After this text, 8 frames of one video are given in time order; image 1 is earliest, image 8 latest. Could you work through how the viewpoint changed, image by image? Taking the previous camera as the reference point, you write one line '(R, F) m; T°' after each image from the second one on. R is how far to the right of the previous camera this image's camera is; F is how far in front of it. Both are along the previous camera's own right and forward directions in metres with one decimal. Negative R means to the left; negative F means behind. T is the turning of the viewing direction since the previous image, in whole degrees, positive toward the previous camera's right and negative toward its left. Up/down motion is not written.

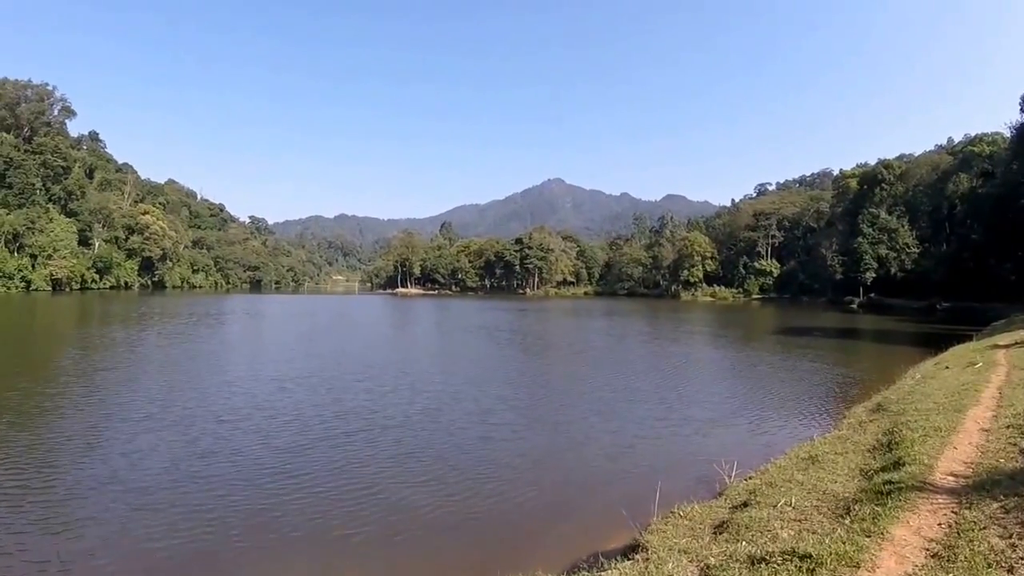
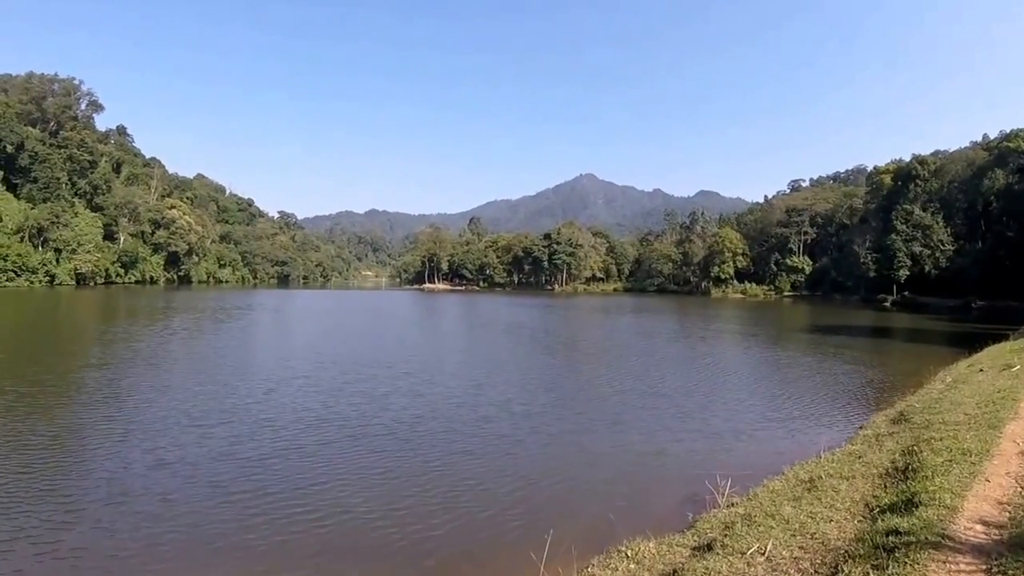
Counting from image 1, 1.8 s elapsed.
(+0.9, +1.2) m; -2°
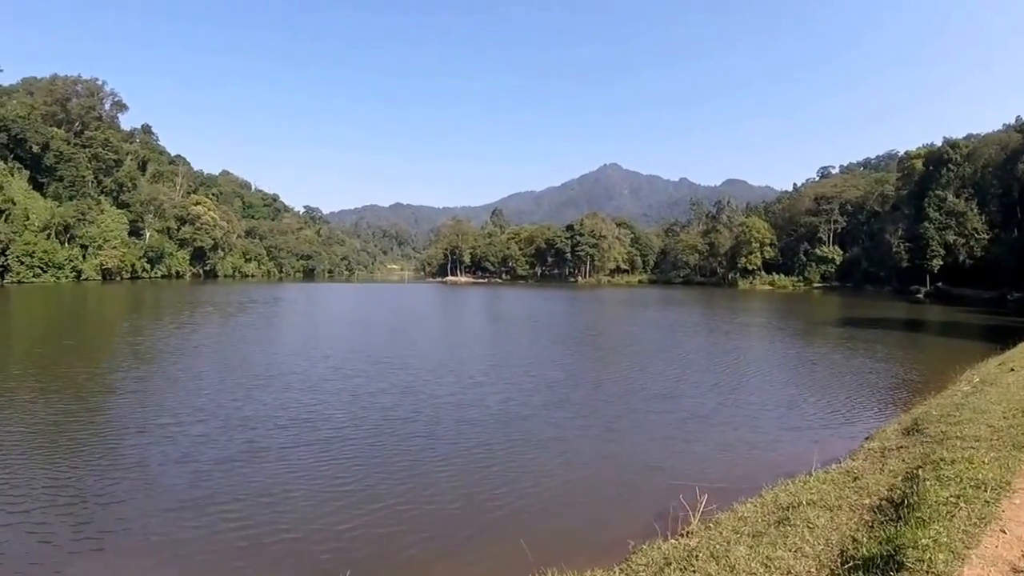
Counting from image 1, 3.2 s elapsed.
(+0.4, +0.5) m; -2°
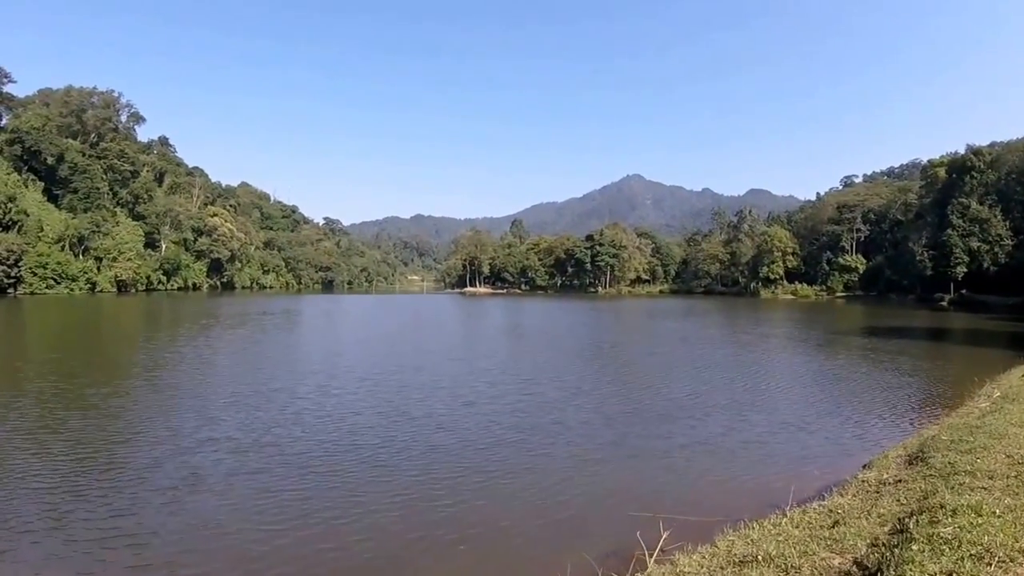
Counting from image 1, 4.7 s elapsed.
(+0.9, +0.8) m; -2°
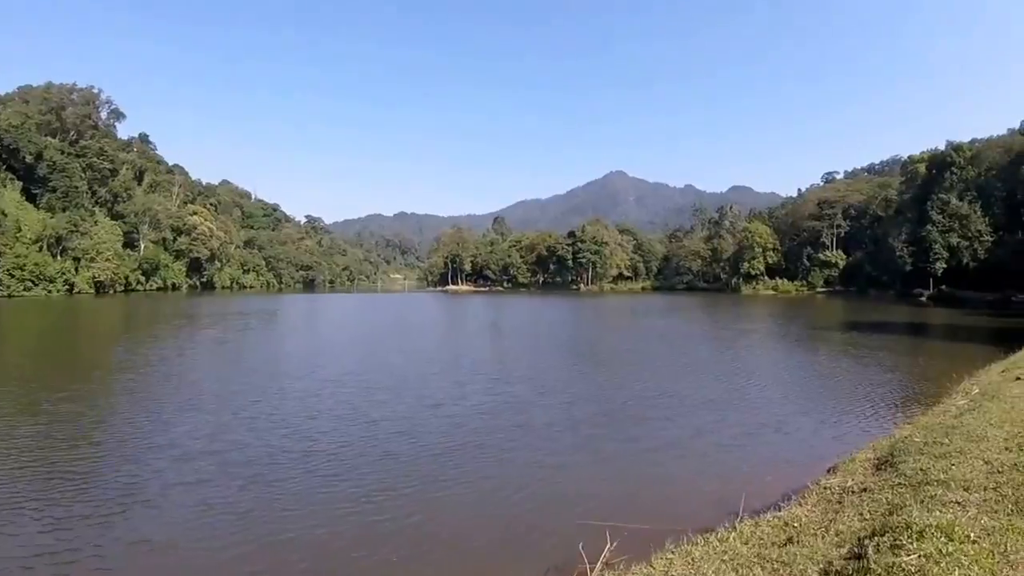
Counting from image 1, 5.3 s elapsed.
(-0.2, +0.1) m; +1°
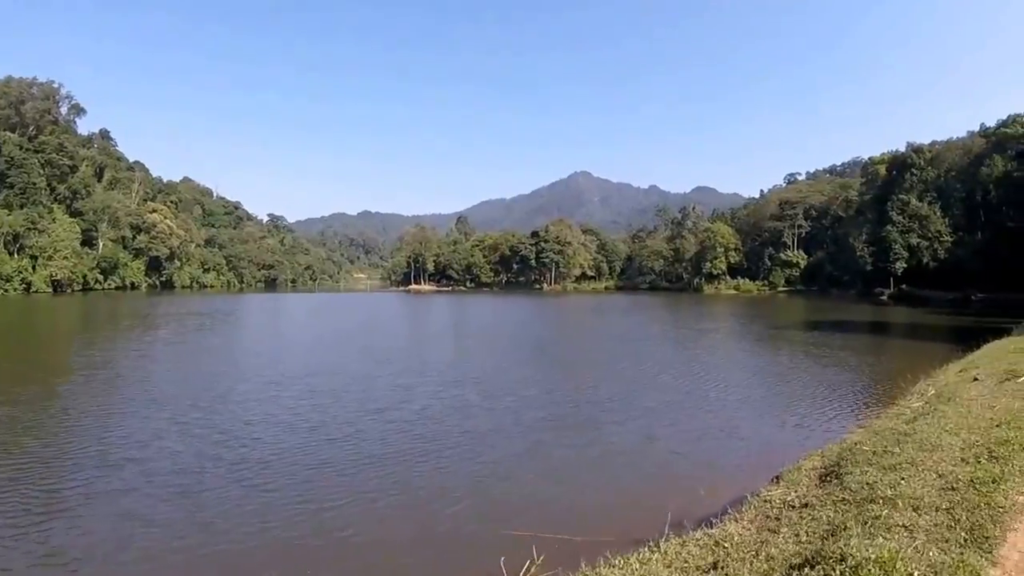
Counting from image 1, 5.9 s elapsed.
(-0.7, -0.2) m; +3°
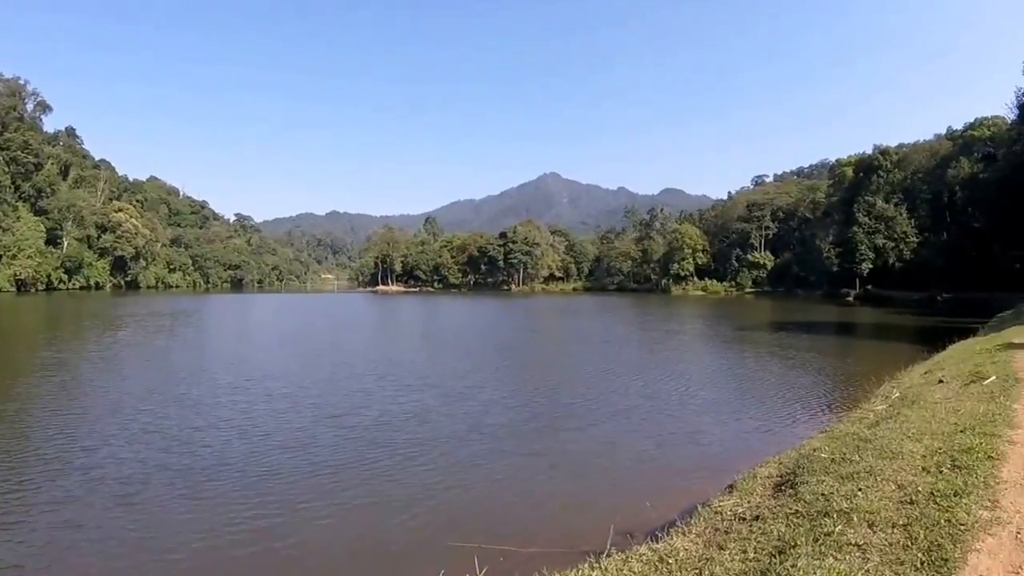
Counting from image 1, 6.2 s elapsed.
(-0.8, -0.5) m; +3°
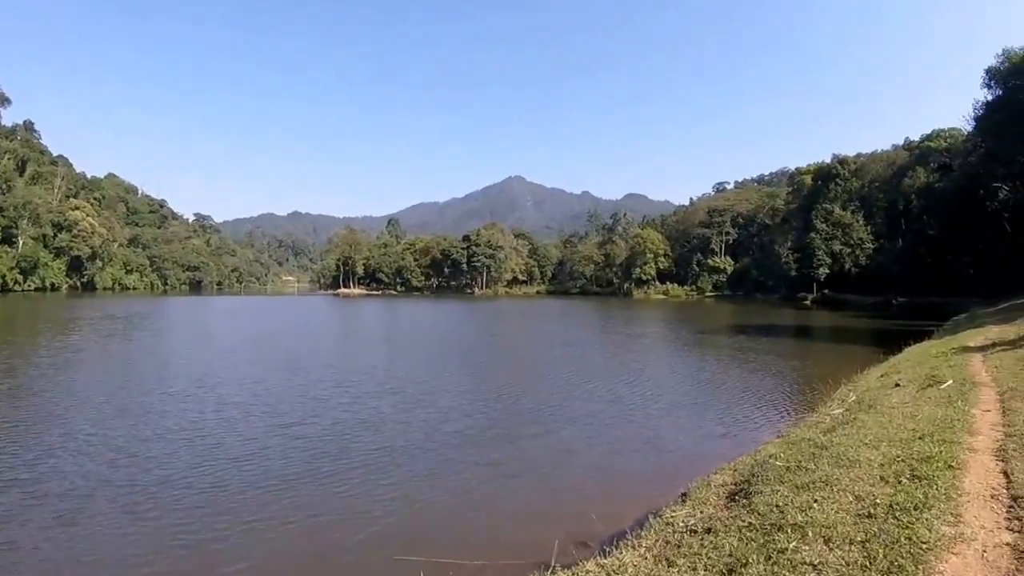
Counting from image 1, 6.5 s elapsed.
(-0.1, +0.2) m; +3°
